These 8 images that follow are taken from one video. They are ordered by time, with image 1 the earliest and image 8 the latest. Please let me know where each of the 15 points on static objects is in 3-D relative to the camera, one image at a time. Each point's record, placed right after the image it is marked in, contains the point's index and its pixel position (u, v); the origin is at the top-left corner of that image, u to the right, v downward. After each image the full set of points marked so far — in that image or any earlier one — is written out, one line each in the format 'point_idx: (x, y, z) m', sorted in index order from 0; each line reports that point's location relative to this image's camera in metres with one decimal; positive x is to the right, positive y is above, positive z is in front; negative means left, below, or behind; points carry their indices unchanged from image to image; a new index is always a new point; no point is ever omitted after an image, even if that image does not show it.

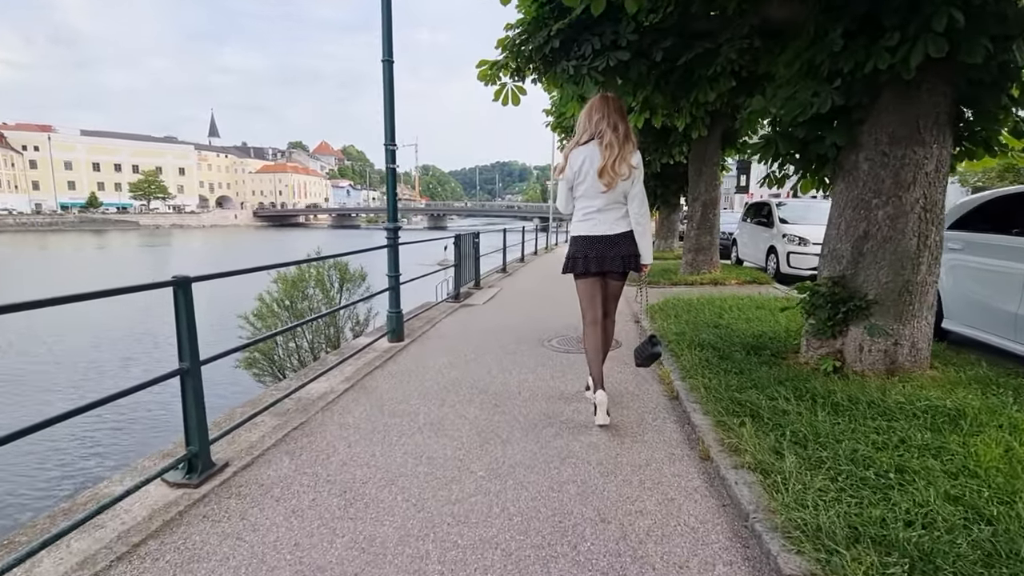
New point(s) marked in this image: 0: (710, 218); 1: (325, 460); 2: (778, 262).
0: (+3.6, +1.3, +9.8) m
1: (-1.0, -0.9, +2.9) m
2: (+5.1, +0.5, +10.1) m
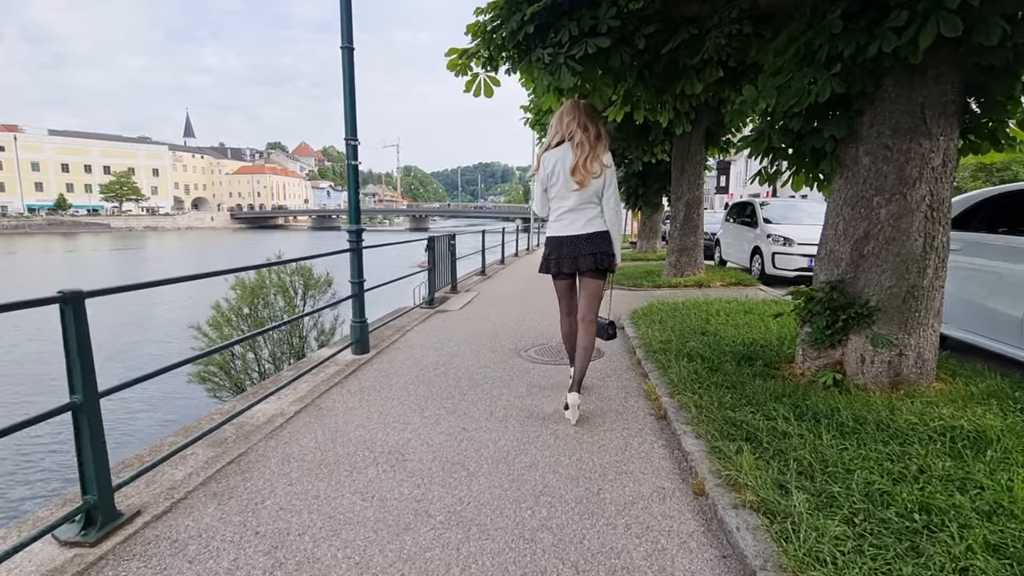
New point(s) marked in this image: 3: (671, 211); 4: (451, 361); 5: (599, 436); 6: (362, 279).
0: (+3.2, +1.3, +9.5) m
1: (-1.2, -1.0, +2.5) m
2: (+4.7, +0.5, +9.9) m
3: (+2.9, +1.4, +9.8) m
4: (-0.6, -0.7, +4.9) m
5: (+0.5, -0.9, +3.2) m
6: (-1.4, +0.1, +5.1) m
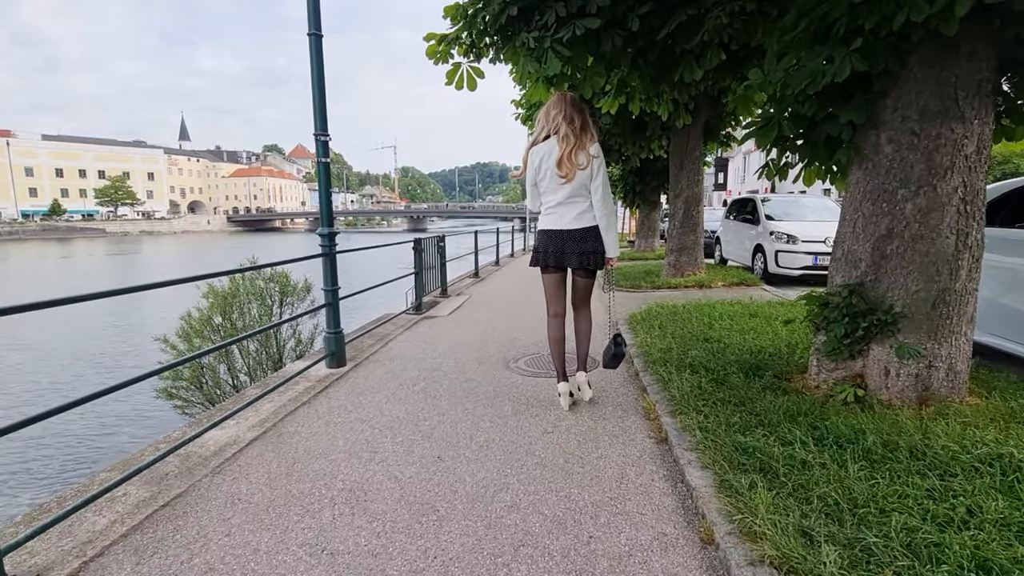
0: (+3.1, +1.2, +9.1) m
1: (-1.3, -1.1, +2.1) m
2: (+4.5, +0.5, +9.5) m
3: (+2.8, +1.4, +9.4) m
4: (-0.7, -0.7, +4.5) m
5: (+0.4, -0.9, +2.8) m
6: (-1.5, 0.0, +4.7) m
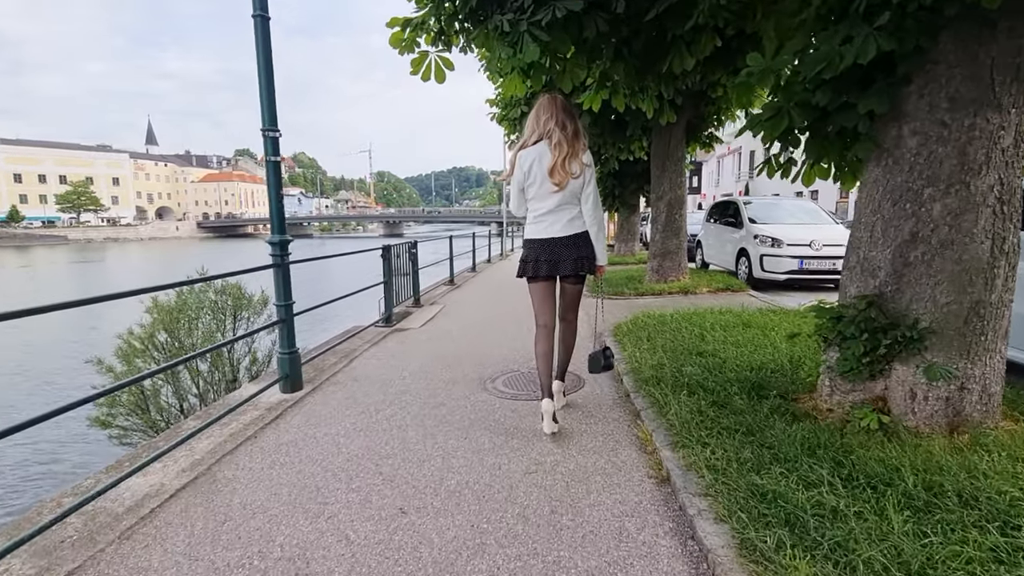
0: (+2.7, +1.1, +8.8) m
1: (-1.4, -1.2, +1.6) m
2: (+4.1, +0.4, +9.3) m
3: (+2.4, +1.3, +9.0) m
4: (-0.8, -0.8, +4.0) m
5: (+0.3, -1.0, +2.4) m
6: (-1.7, -0.1, +4.1) m
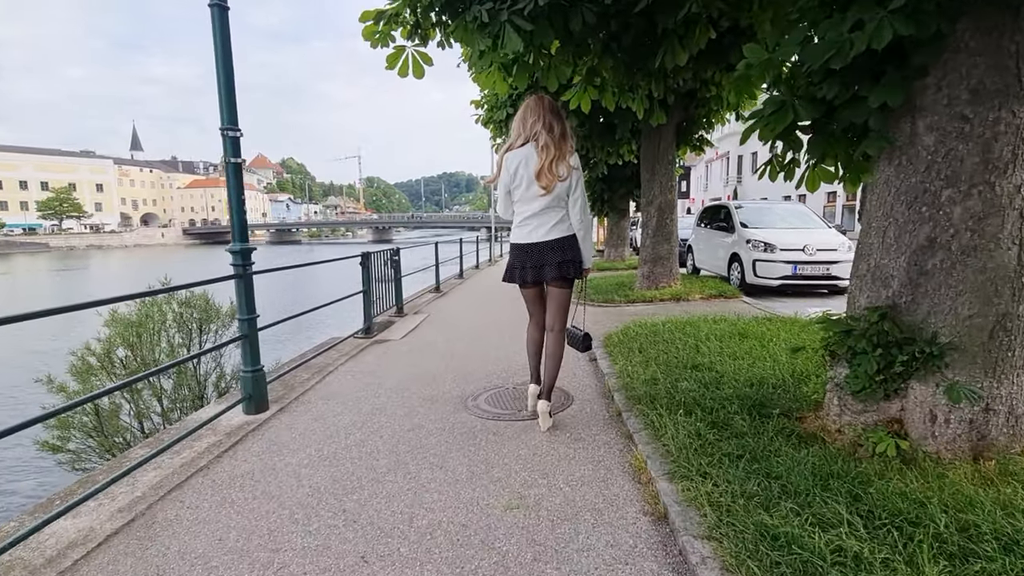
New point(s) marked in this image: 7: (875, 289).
0: (+2.5, +1.0, +8.5) m
1: (-1.4, -1.2, +1.2) m
2: (+3.9, +0.3, +9.0) m
3: (+2.1, +1.2, +8.8) m
4: (-1.0, -0.9, +3.7) m
5: (+0.2, -1.1, +2.1) m
6: (-1.9, -0.2, +3.8) m
7: (+1.9, 0.0, +2.7) m
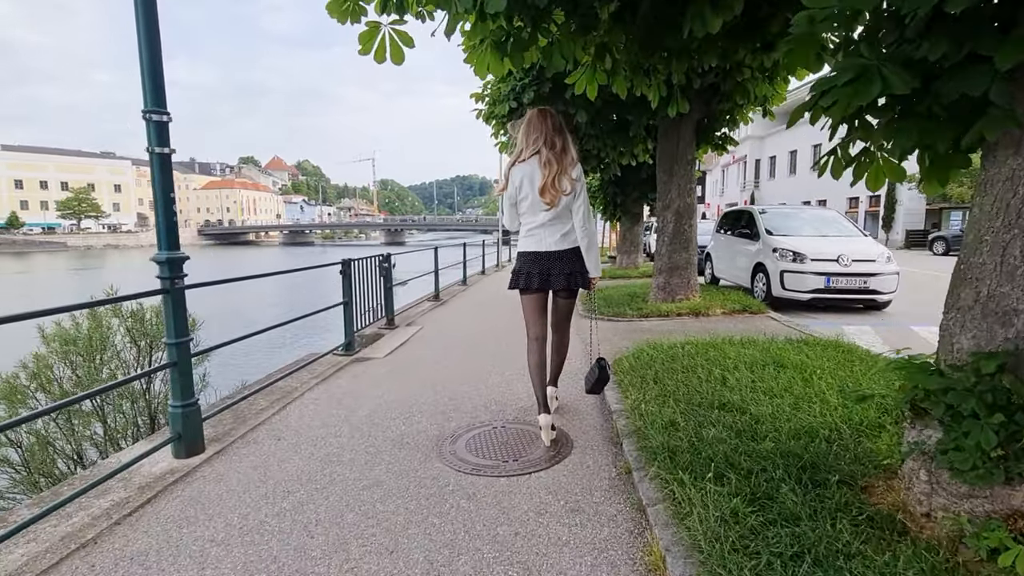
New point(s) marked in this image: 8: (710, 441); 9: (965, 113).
0: (+2.5, +0.9, +7.8) m
1: (-1.6, -1.3, +0.5) m
2: (+4.0, +0.1, +8.2) m
3: (+2.2, +1.0, +8.0) m
4: (-1.1, -1.0, +3.0) m
5: (+0.1, -1.2, +1.4) m
6: (-1.9, -0.3, +3.1) m
7: (+1.8, -0.1, +2.0) m
8: (+1.1, -0.8, +2.9) m
9: (+1.7, +0.6, +2.0) m
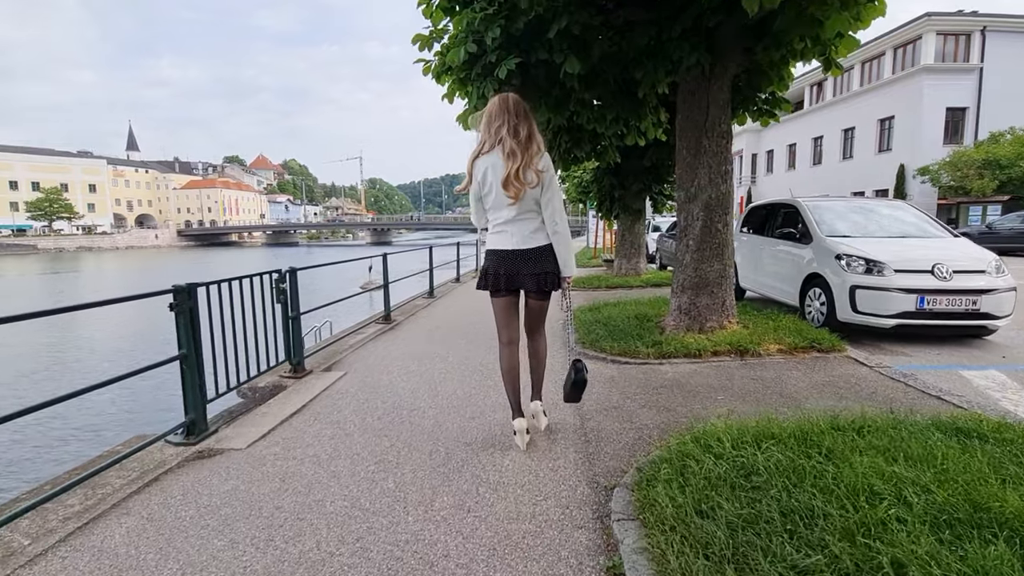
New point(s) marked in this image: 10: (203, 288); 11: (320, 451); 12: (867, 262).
0: (+2.2, +0.6, +5.5) m
1: (-1.8, -1.6, -1.8) m
2: (+3.6, -0.2, +6.0) m
3: (+1.8, +0.7, +5.8) m
4: (-1.3, -1.3, +0.7) m
5: (-0.2, -1.5, -0.9) m
6: (-2.2, -0.6, +0.8) m
7: (+1.5, -0.4, -0.3) m
8: (+0.8, -1.1, +0.7) m
9: (+1.4, +0.4, -0.3) m
10: (-2.2, 0.0, +3.7) m
11: (-1.2, -1.1, +3.4) m
12: (+3.8, +0.3, +5.6) m
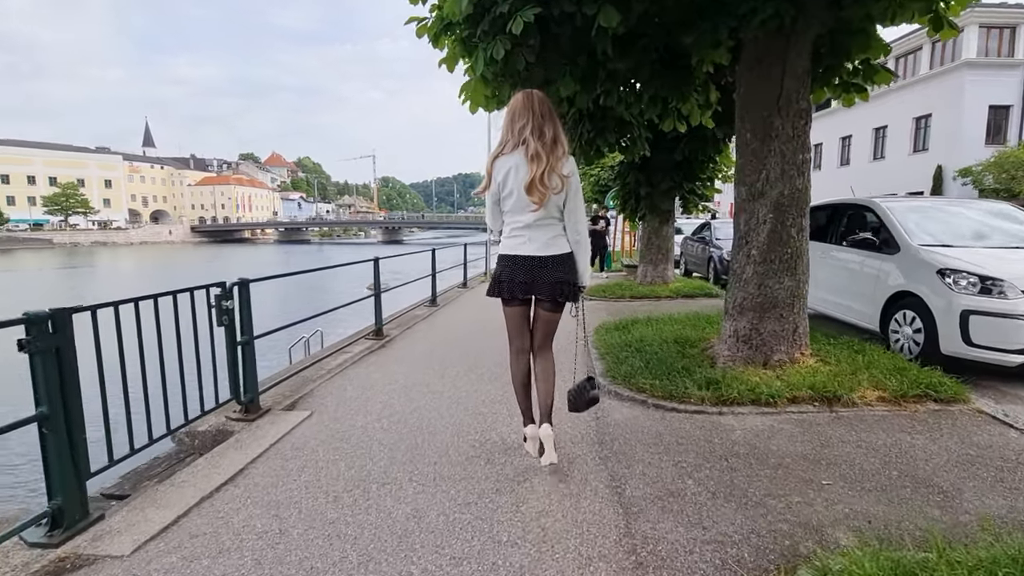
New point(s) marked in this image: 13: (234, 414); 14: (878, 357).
0: (+2.3, +0.4, +4.3) m
1: (-1.9, -1.8, -2.9) m
2: (+3.7, -0.4, +4.8) m
3: (+1.9, +0.6, +4.6) m
4: (-1.4, -1.5, -0.4) m
5: (-0.2, -1.6, -2.1) m
6: (-2.2, -0.7, -0.3) m
7: (+1.5, -0.6, -1.5) m
8: (+0.8, -1.3, -0.5) m
9: (+1.4, +0.2, -1.5) m
10: (-2.1, -0.1, +2.6) m
11: (-1.1, -1.2, +2.2) m
12: (+3.9, +0.1, +4.4) m
13: (-2.1, -0.9, +3.9) m
14: (+3.0, -0.6, +4.4) m
